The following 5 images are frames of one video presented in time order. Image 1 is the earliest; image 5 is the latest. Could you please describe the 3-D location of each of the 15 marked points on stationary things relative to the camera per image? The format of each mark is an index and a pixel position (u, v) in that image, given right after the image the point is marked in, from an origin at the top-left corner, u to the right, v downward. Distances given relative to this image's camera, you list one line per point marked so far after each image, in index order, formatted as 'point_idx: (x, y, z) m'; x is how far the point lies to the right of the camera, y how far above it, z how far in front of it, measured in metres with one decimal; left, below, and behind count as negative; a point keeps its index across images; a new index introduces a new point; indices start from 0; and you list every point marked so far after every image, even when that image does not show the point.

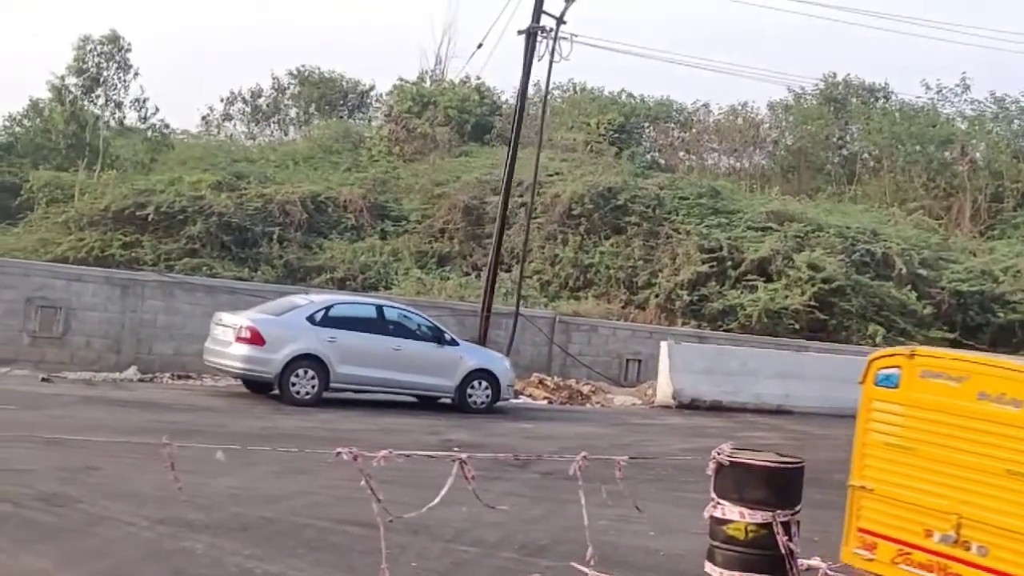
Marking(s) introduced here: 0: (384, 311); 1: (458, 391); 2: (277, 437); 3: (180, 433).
0: (-1.6, -0.3, +17.9) m
1: (-0.7, -1.3, +18.3) m
2: (-2.3, -1.4, +14.3) m
3: (-3.1, -1.3, +13.7) m
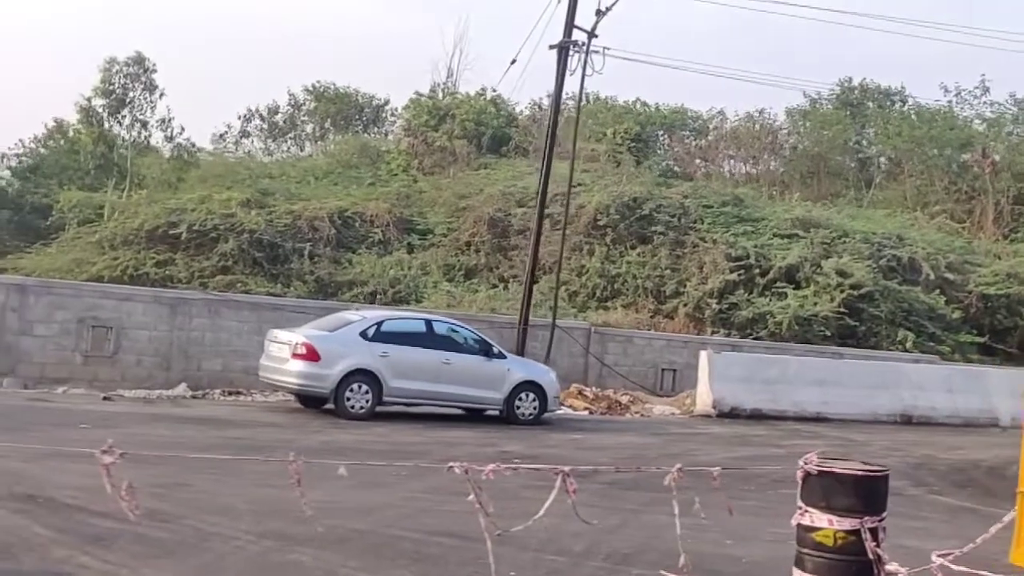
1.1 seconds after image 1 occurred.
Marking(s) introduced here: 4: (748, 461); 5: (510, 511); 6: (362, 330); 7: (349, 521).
0: (-1.0, -0.5, +18.2) m
1: (-0.1, -1.5, +18.6) m
2: (-1.7, -1.6, +14.6) m
3: (-2.5, -1.5, +14.0) m
4: (+2.8, -2.0, +16.9) m
5: (0.0, -1.7, +11.0) m
6: (-1.8, -0.5, +17.6) m
7: (-1.1, -1.6, +10.0) m
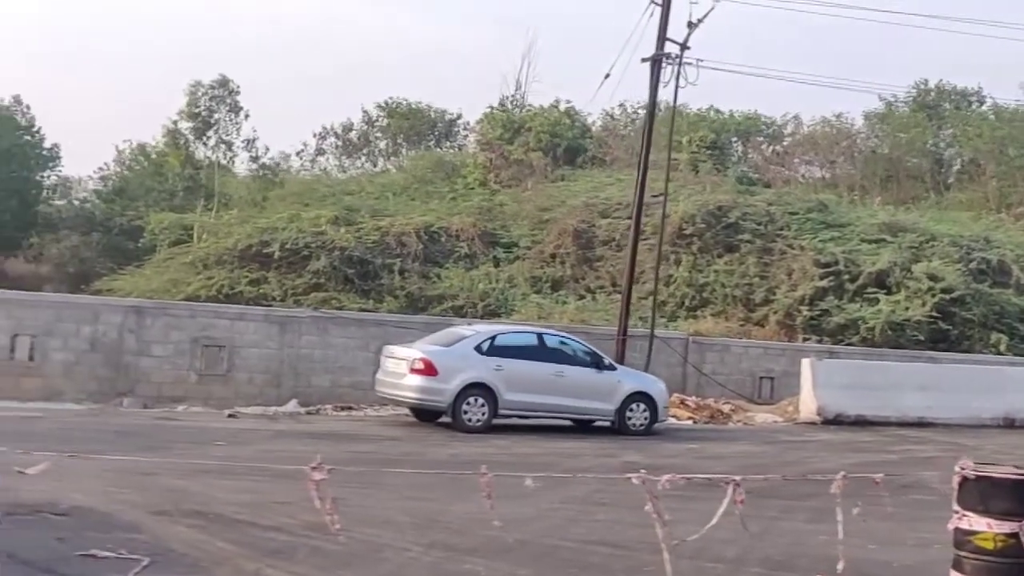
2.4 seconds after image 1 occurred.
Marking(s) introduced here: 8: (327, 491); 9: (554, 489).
0: (+0.4, -0.6, +18.5) m
1: (+1.4, -1.6, +18.9) m
2: (-0.4, -1.8, +14.9) m
3: (-1.3, -1.7, +14.3) m
4: (+4.1, -2.1, +17.0) m
5: (+1.1, -1.8, +11.2) m
6: (-0.4, -0.7, +17.9) m
7: (0.0, -1.7, +10.3) m
8: (-1.5, -1.6, +11.6) m
9: (+0.4, -1.7, +12.6) m
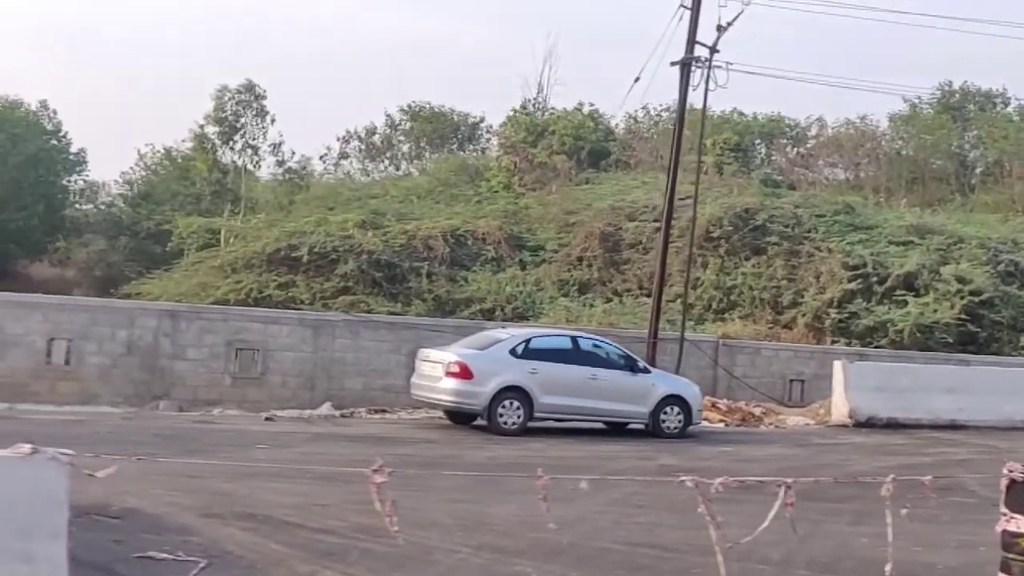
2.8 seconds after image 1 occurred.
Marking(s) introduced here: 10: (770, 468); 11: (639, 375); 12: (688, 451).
0: (+0.9, -0.7, +18.6) m
1: (+1.8, -1.7, +18.9) m
2: (0.0, -1.8, +15.0) m
3: (-0.9, -1.7, +14.4) m
4: (+4.6, -2.1, +17.0) m
5: (+1.5, -1.8, +11.3) m
6: (0.0, -0.7, +18.0) m
7: (+0.3, -1.7, +10.3) m
8: (-1.1, -1.7, +11.7) m
9: (+0.7, -1.8, +12.7) m
10: (+2.9, -2.0, +16.3) m
11: (+1.7, -1.1, +18.8) m
12: (+2.1, -1.9, +17.3) m
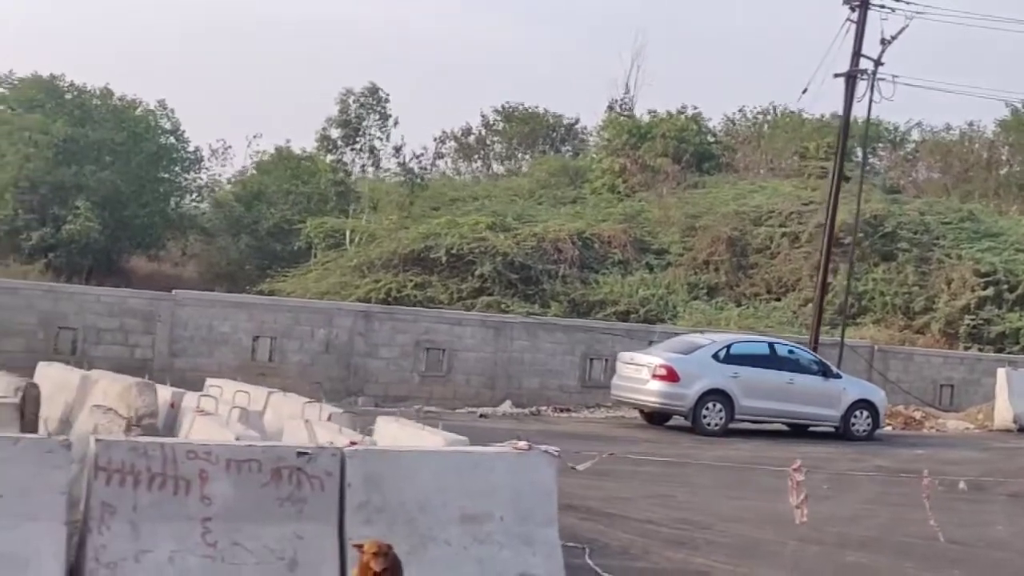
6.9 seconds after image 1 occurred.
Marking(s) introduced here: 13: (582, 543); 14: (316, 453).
0: (+3.5, -0.8, +19.4) m
1: (+4.5, -1.8, +19.7) m
2: (+2.5, -1.9, +15.8) m
3: (+1.6, -1.8, +15.3) m
4: (+7.1, -2.3, +17.7) m
5: (+3.8, -1.9, +12.1) m
6: (+2.6, -0.8, +18.8) m
7: (+2.6, -1.9, +11.2) m
8: (+1.3, -1.8, +12.6) m
9: (+3.1, -1.9, +13.5) m
10: (+5.4, -2.1, +17.0) m
11: (+4.3, -1.2, +19.6) m
12: (+4.7, -2.1, +18.1) m
13: (+0.4, -1.7, +9.6) m
14: (-0.9, -0.8, +6.7) m
